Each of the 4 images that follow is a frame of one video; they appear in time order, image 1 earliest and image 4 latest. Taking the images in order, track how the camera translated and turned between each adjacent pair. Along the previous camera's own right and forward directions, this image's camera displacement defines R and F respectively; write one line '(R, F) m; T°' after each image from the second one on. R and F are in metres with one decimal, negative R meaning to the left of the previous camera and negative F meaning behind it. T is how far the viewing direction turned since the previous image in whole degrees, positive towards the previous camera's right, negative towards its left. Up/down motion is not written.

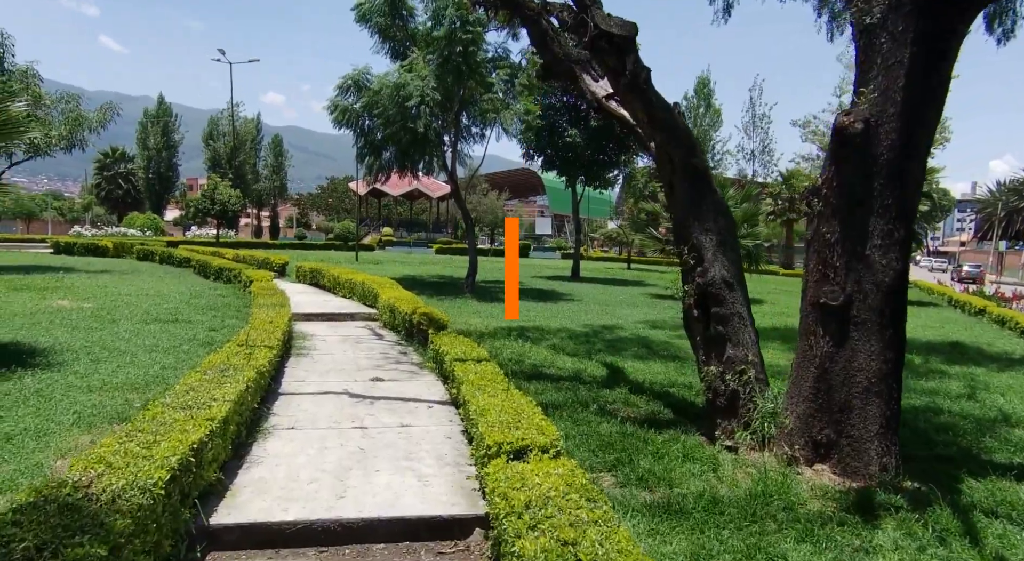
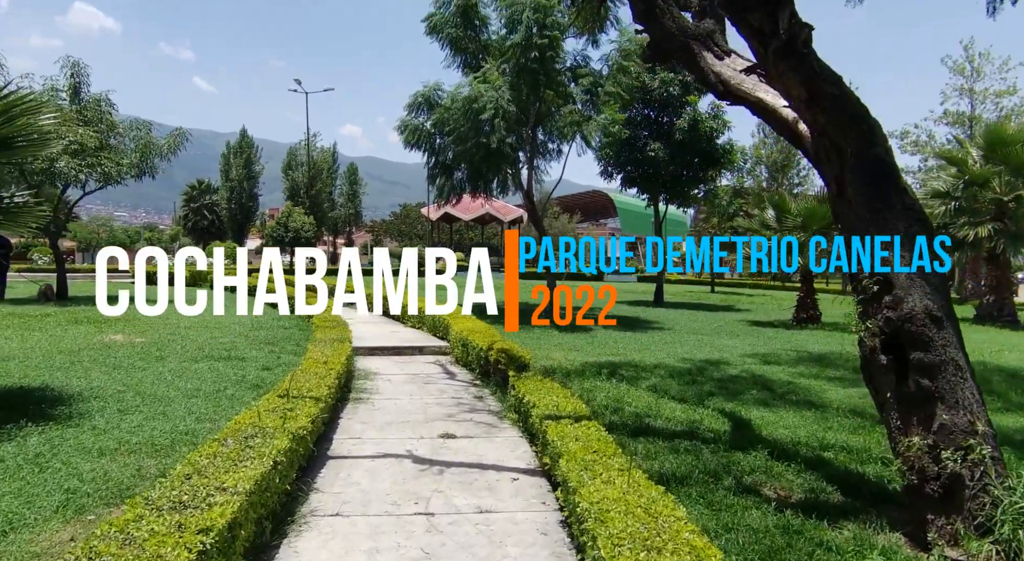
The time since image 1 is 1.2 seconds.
(-0.2, +1.3) m; -5°
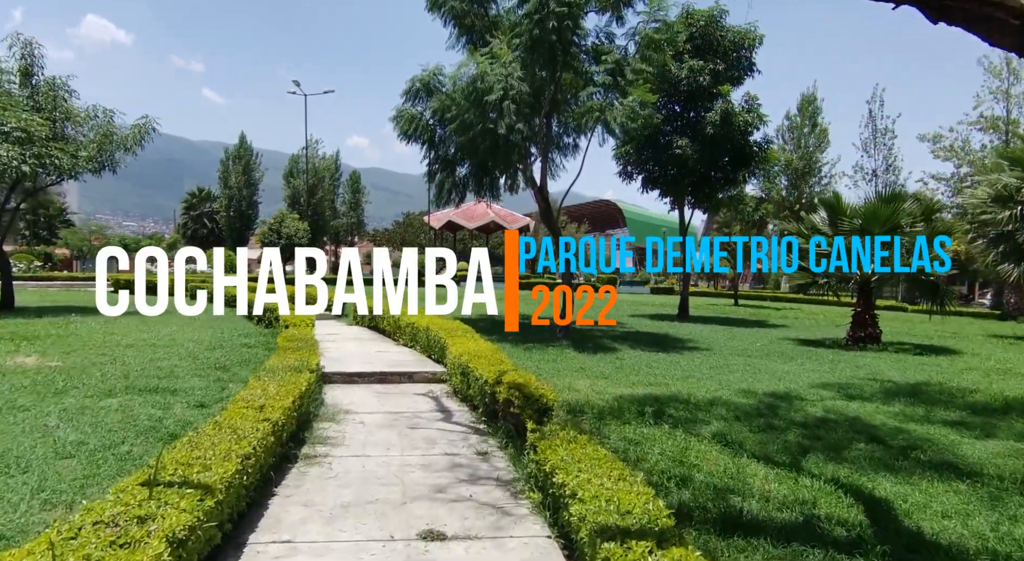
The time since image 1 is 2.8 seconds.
(-0.1, +2.1) m; 0°
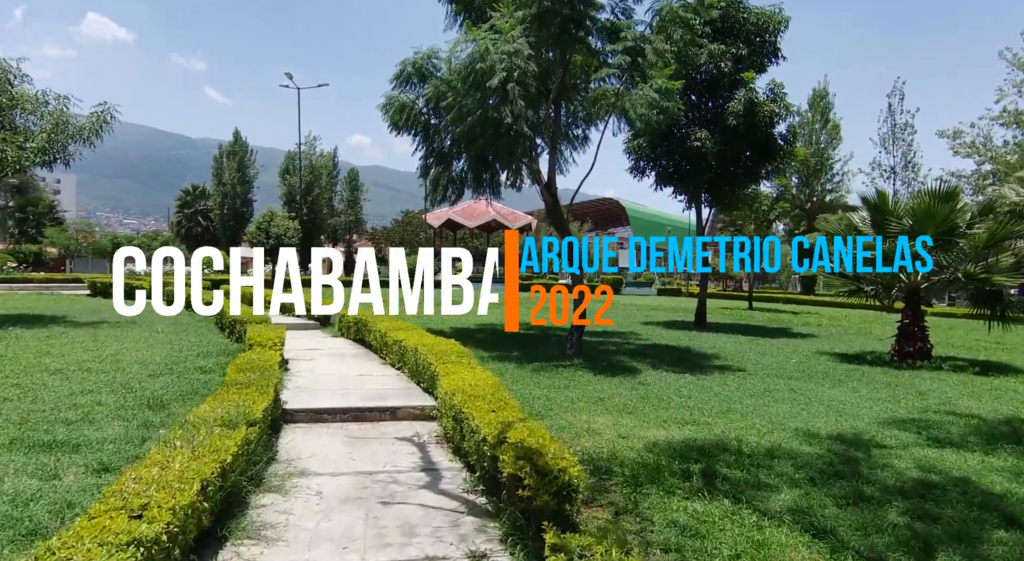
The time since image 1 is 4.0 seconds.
(0.0, +1.6) m; 0°
